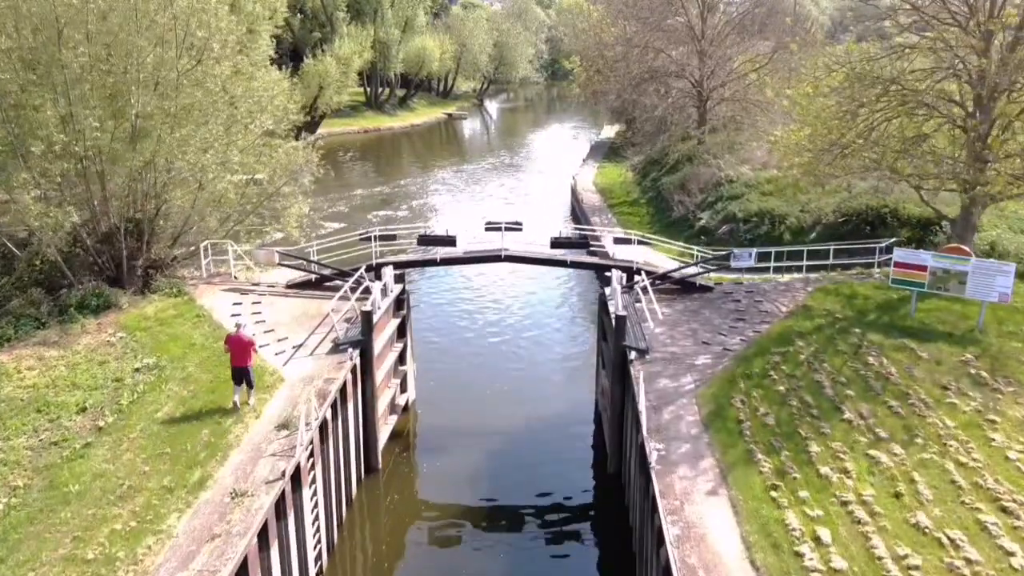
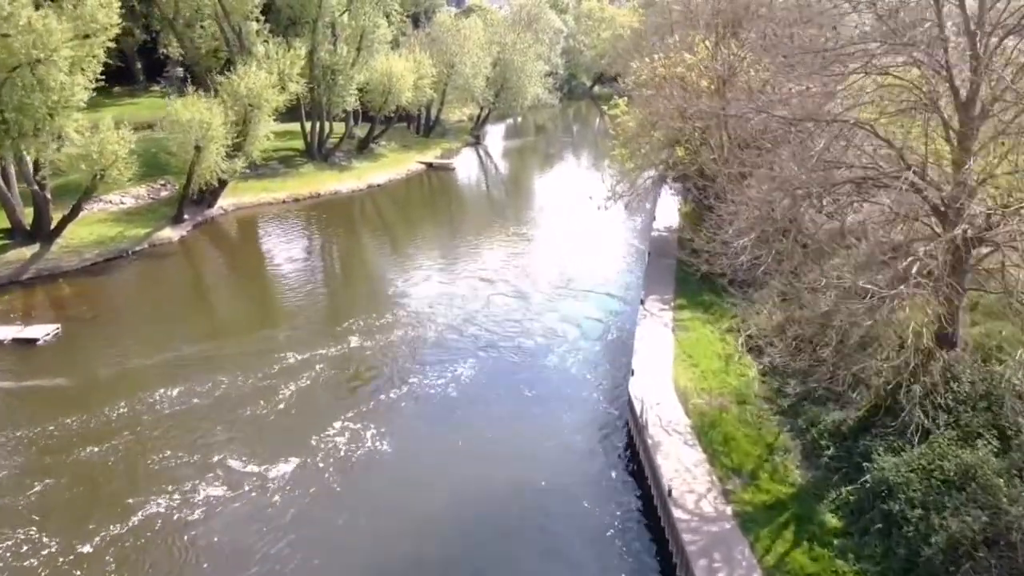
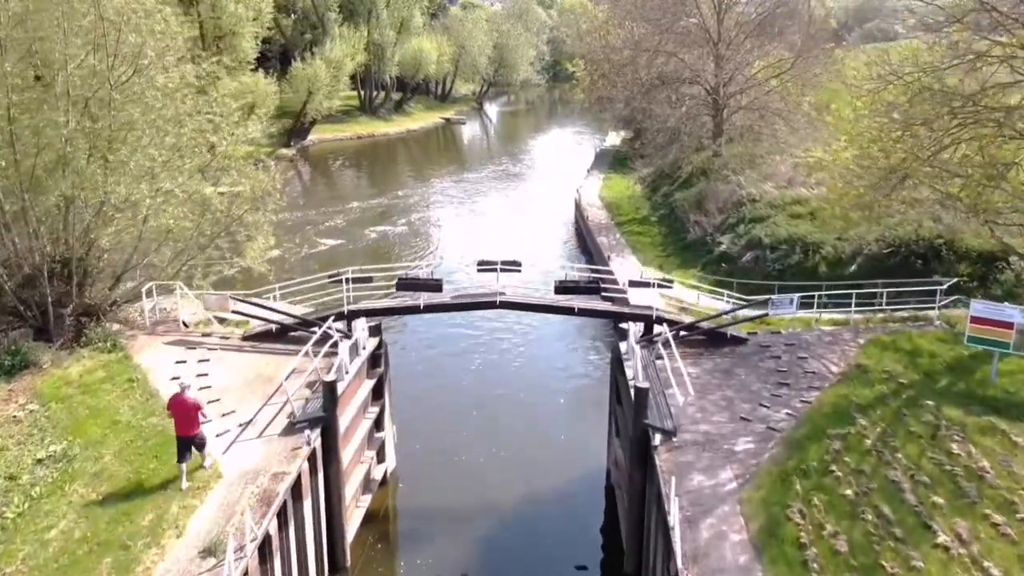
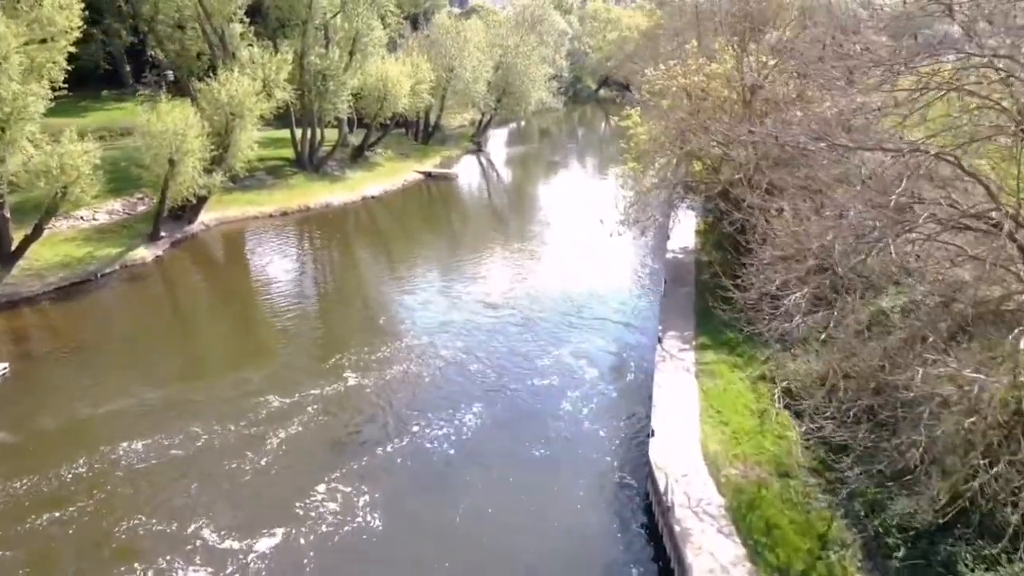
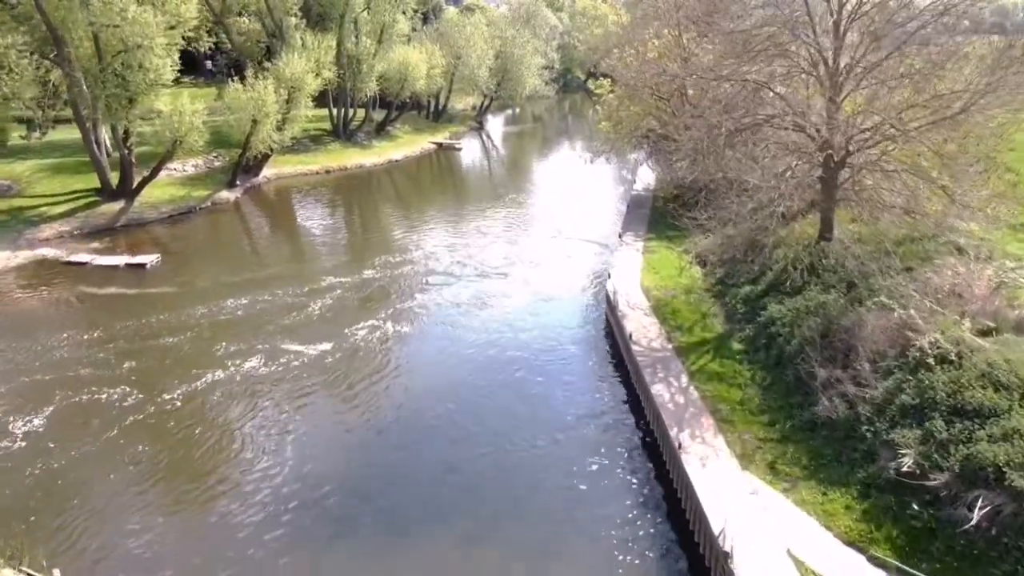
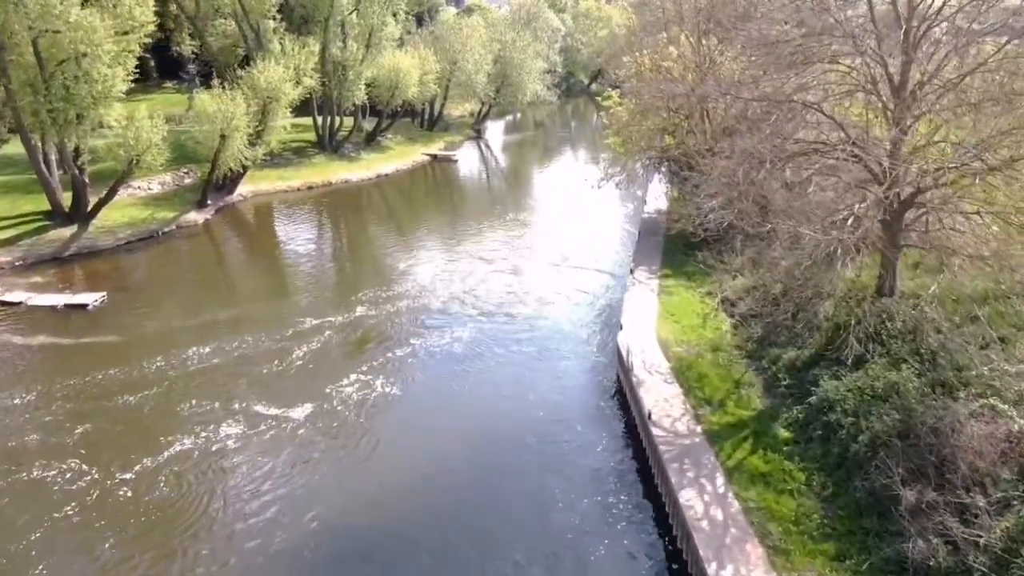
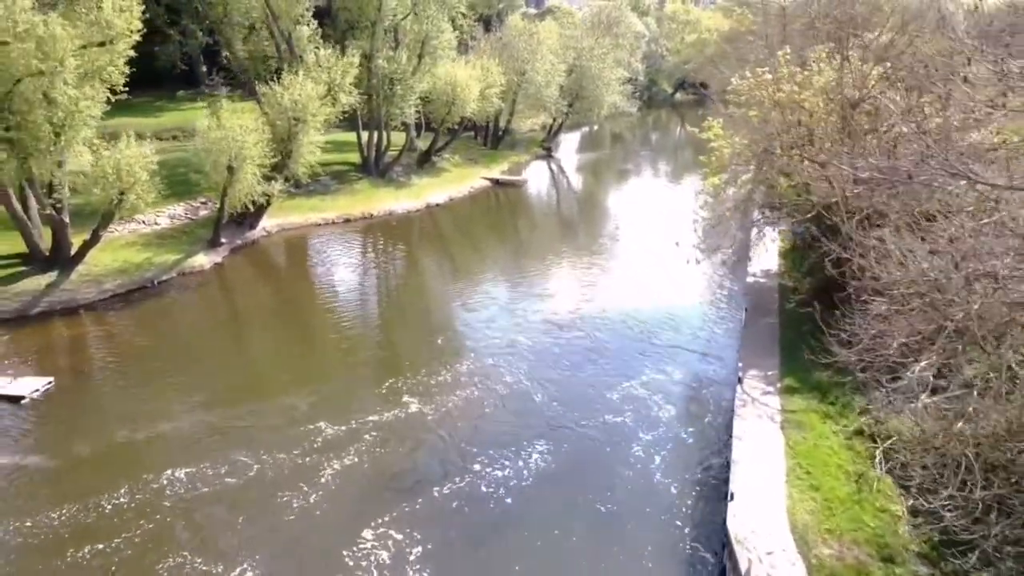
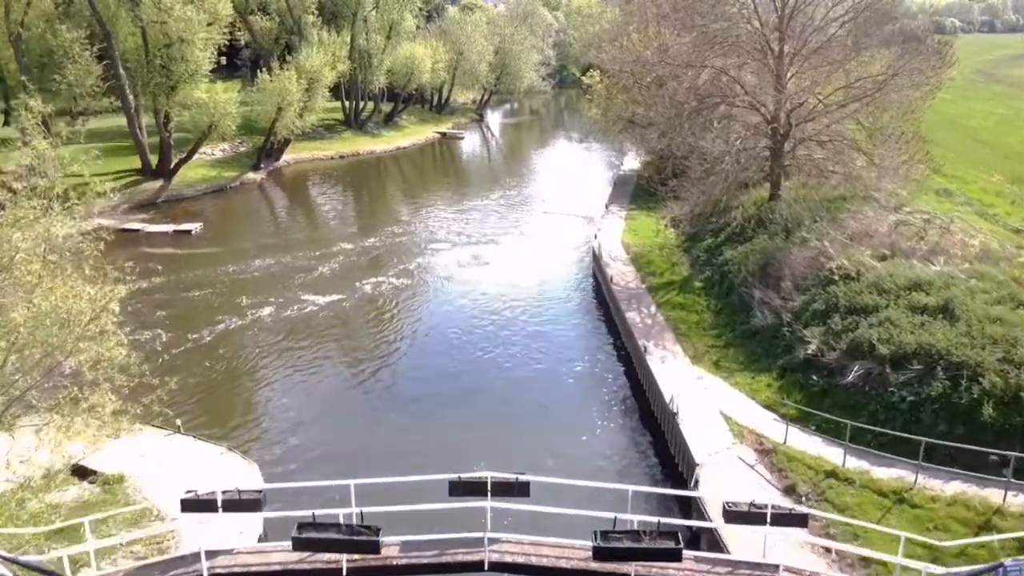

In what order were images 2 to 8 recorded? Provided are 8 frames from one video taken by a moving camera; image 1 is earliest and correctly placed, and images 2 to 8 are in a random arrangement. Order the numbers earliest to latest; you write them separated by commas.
3, 8, 5, 6, 2, 4, 7
